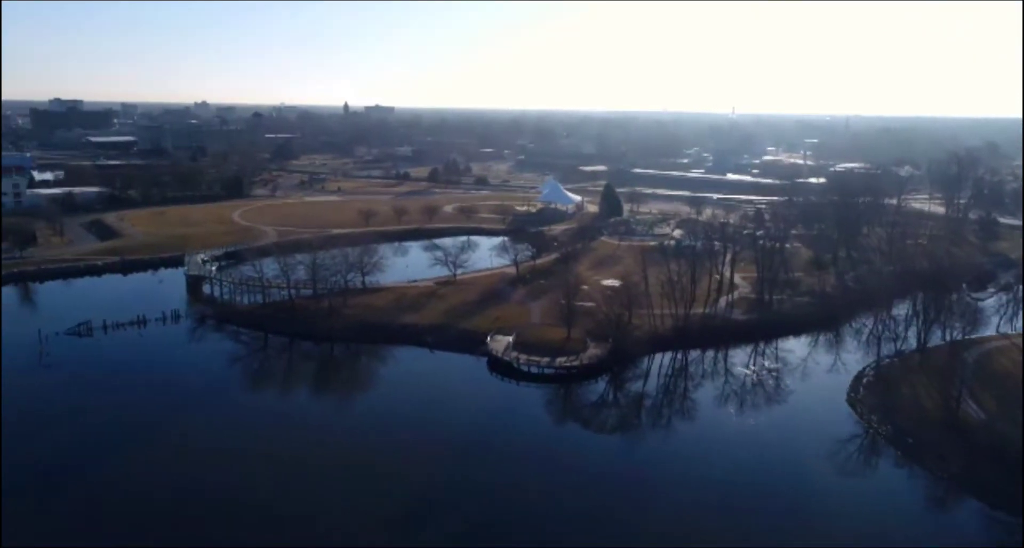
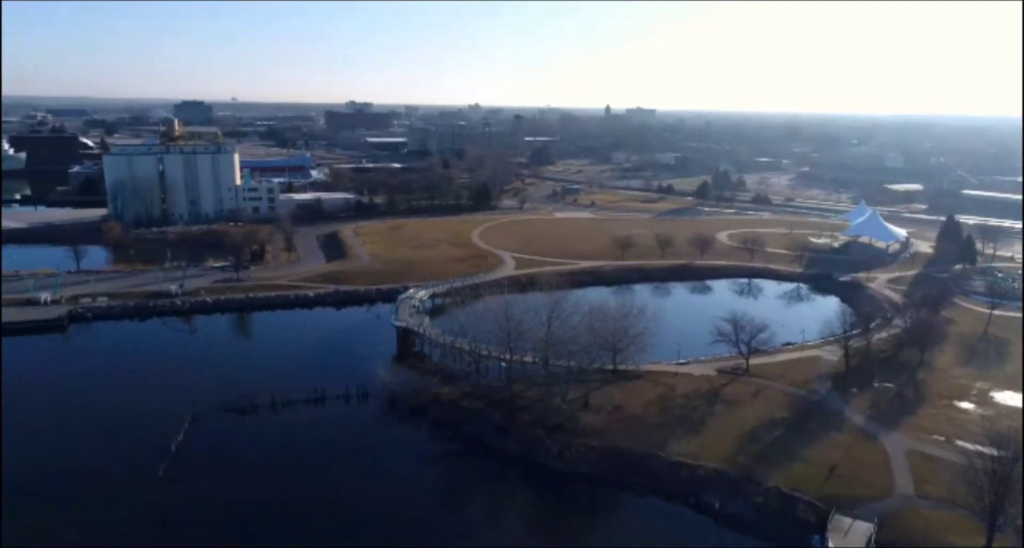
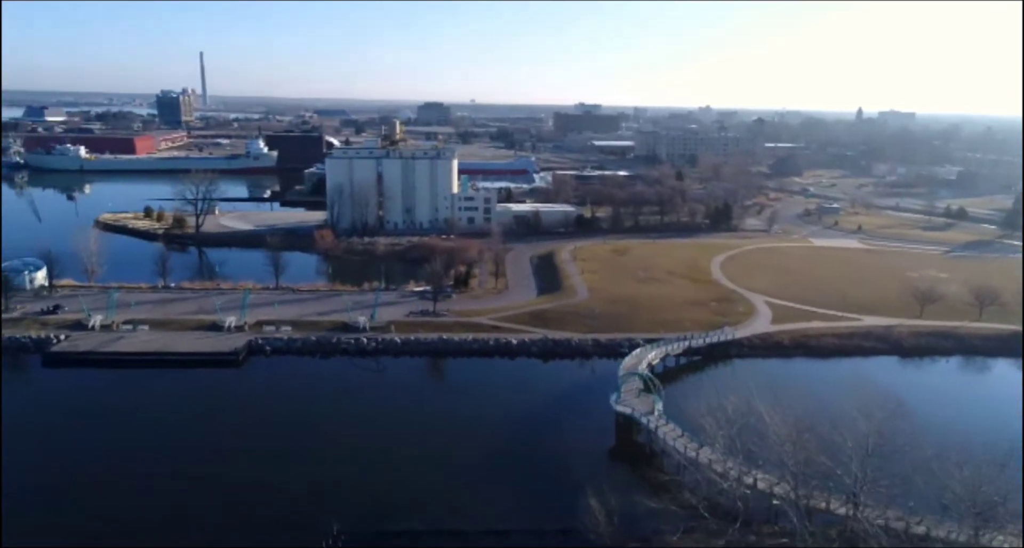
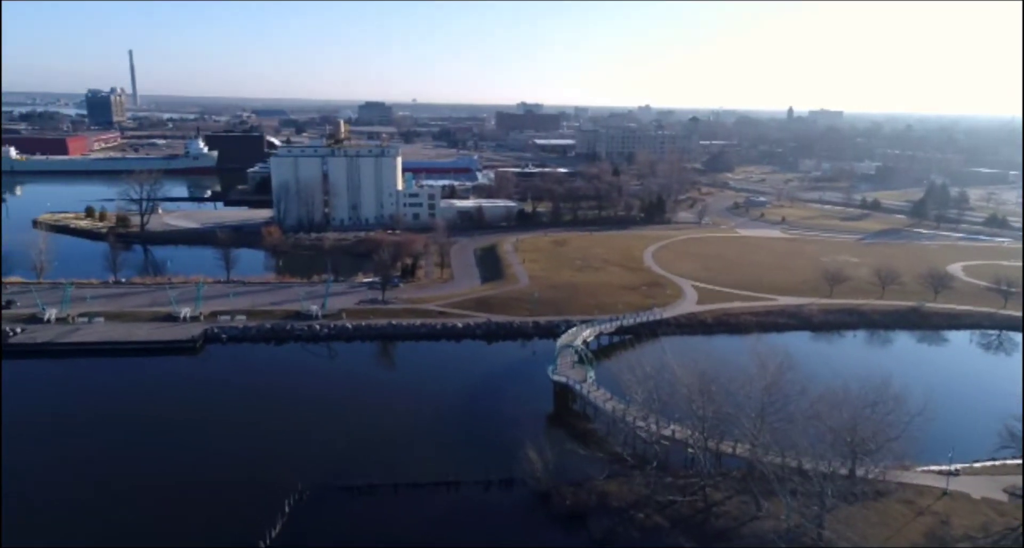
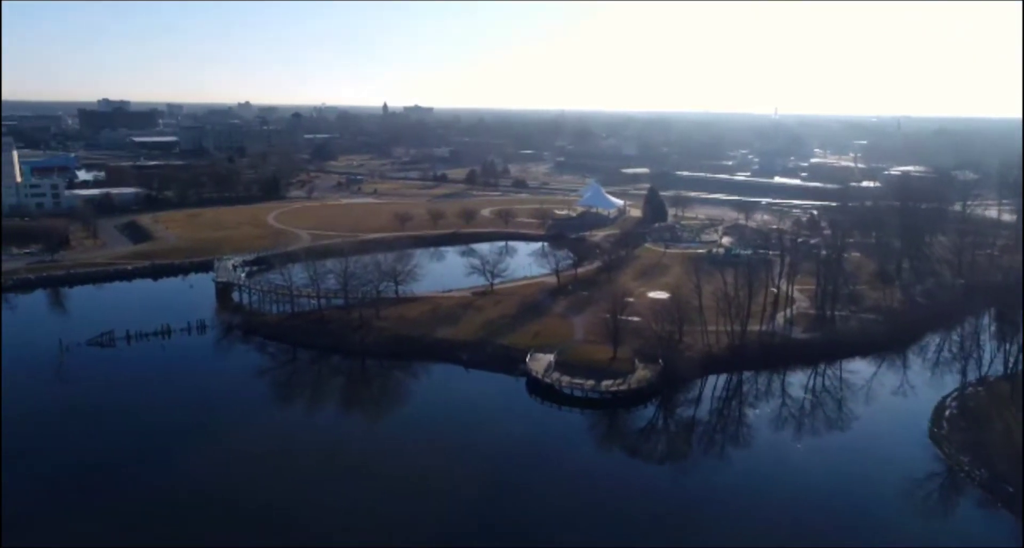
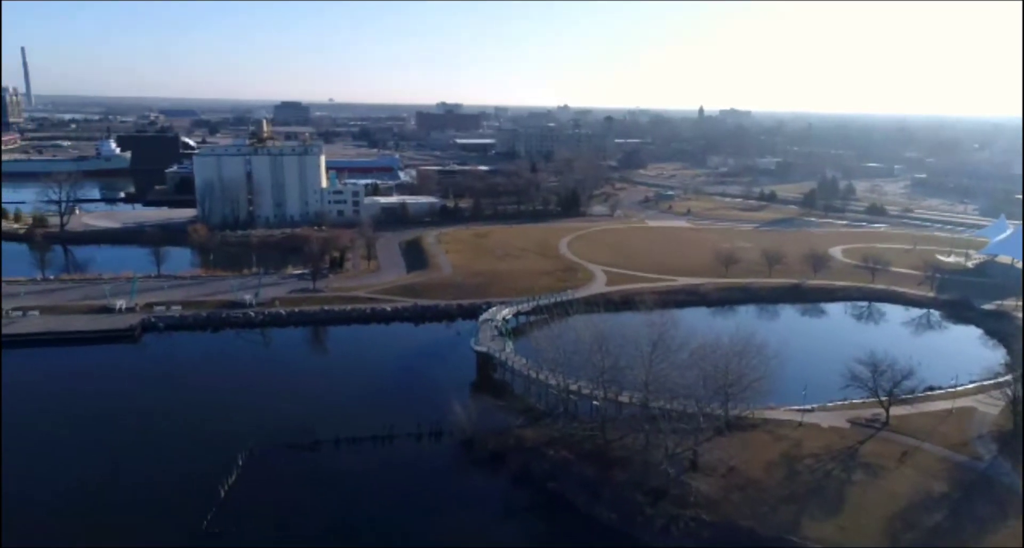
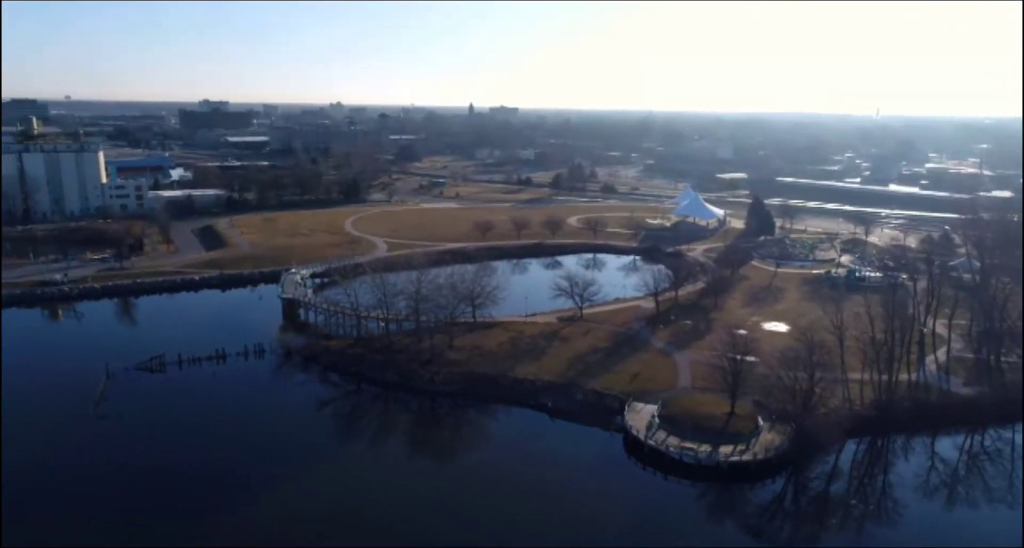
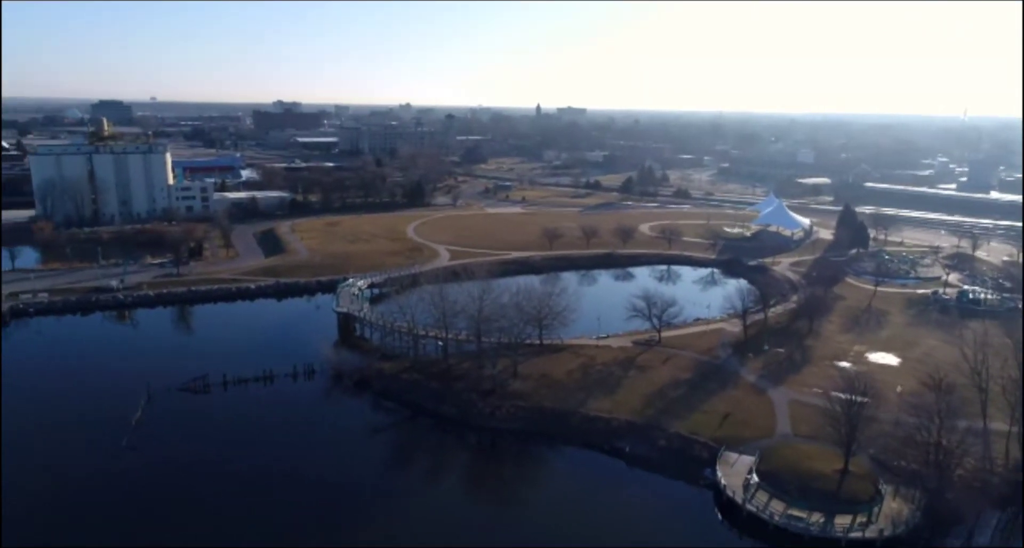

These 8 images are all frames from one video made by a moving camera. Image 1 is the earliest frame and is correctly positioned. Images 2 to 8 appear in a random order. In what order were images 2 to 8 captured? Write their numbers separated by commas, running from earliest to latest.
5, 7, 8, 2, 6, 4, 3
